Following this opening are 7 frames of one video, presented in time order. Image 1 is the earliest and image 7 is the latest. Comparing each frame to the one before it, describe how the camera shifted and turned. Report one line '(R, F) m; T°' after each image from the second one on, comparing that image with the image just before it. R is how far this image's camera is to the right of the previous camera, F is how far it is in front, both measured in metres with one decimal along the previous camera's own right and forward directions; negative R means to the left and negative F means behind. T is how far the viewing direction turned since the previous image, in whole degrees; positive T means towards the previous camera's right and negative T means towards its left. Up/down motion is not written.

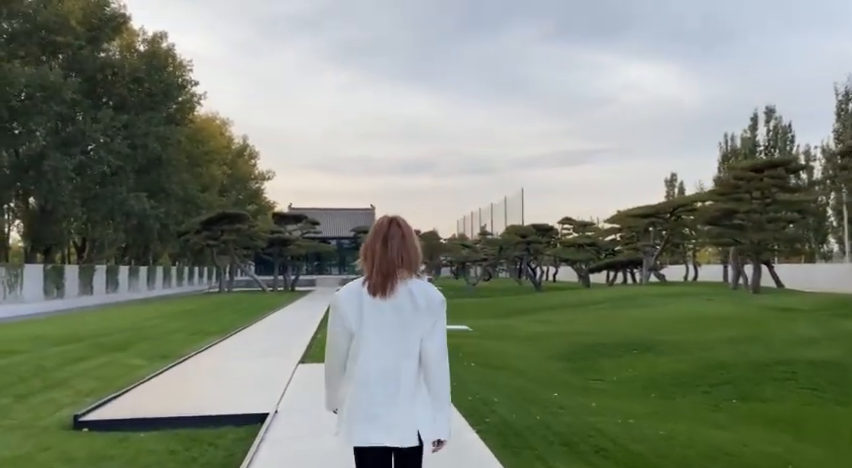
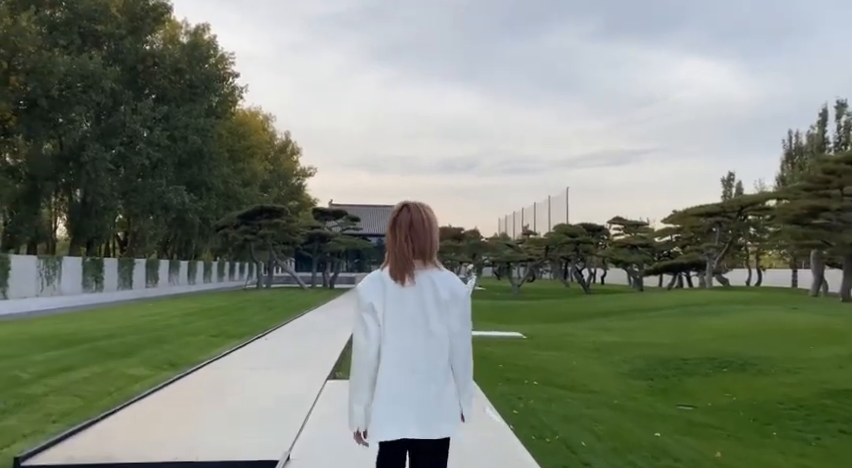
(-0.2, +1.6) m; -4°
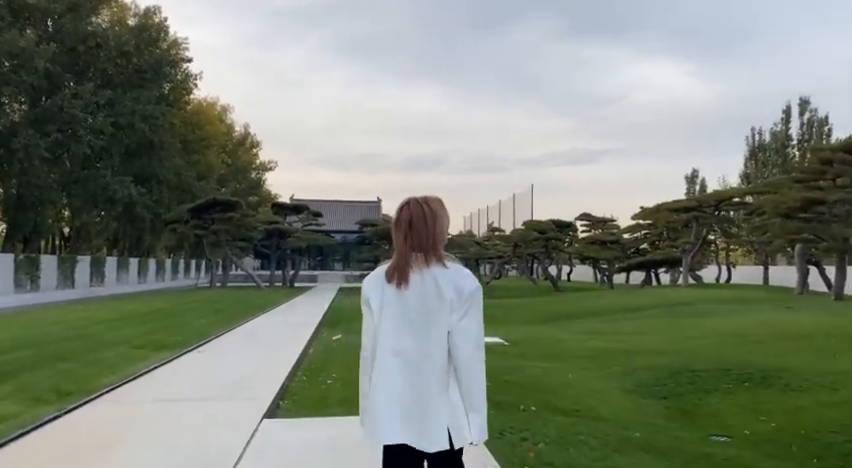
(-0.1, +1.8) m; +3°
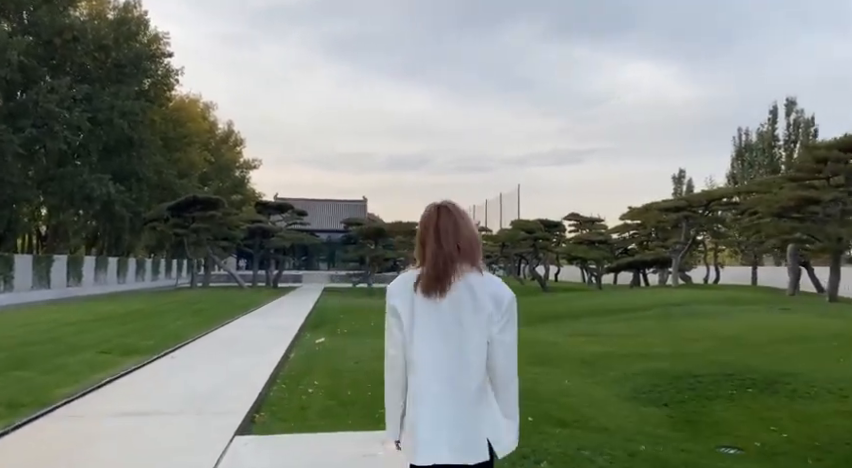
(0.0, +0.5) m; +1°
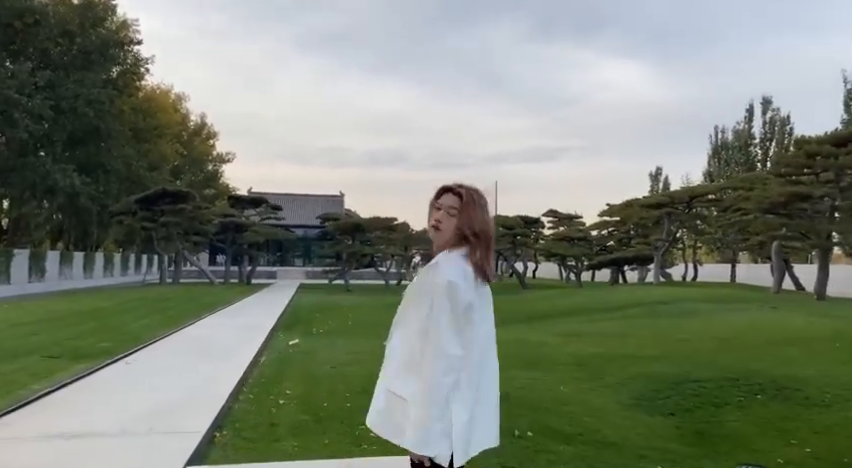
(-0.1, +0.7) m; +2°
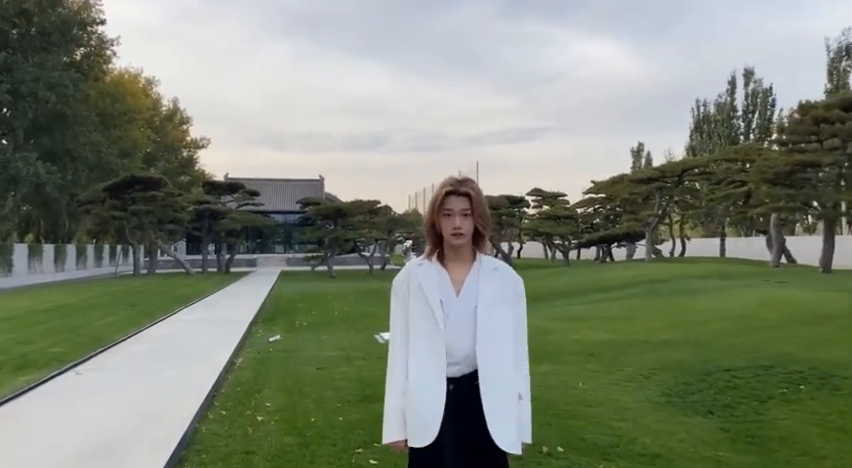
(-0.2, +1.0) m; +2°
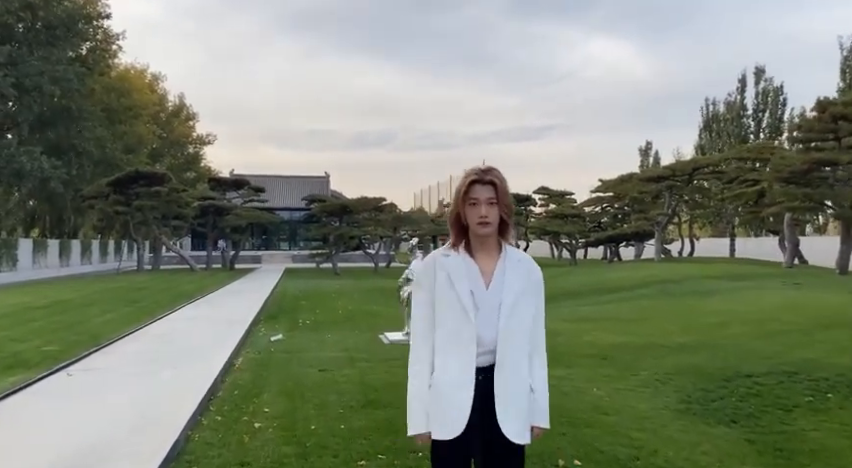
(0.0, +0.3) m; 0°
